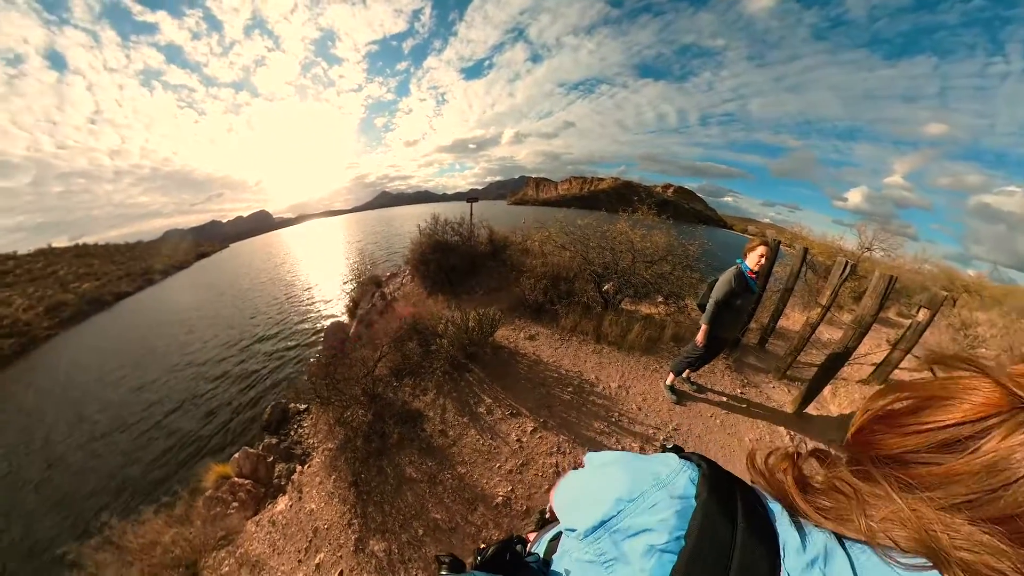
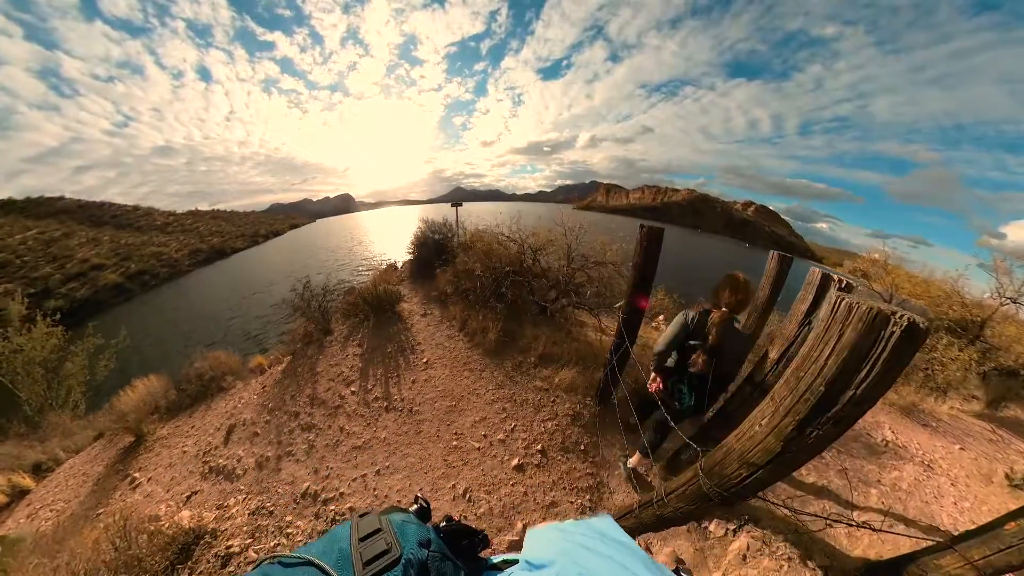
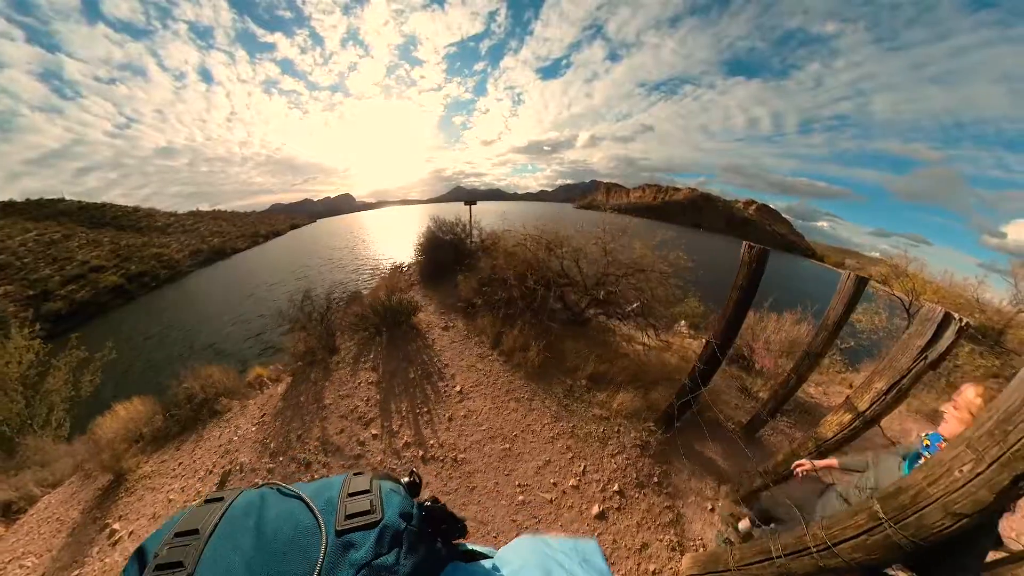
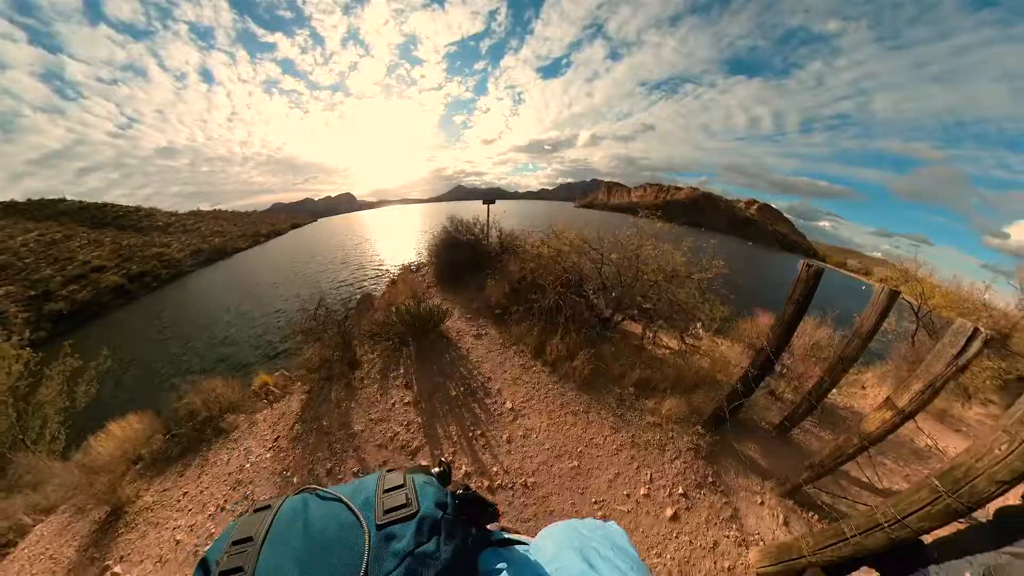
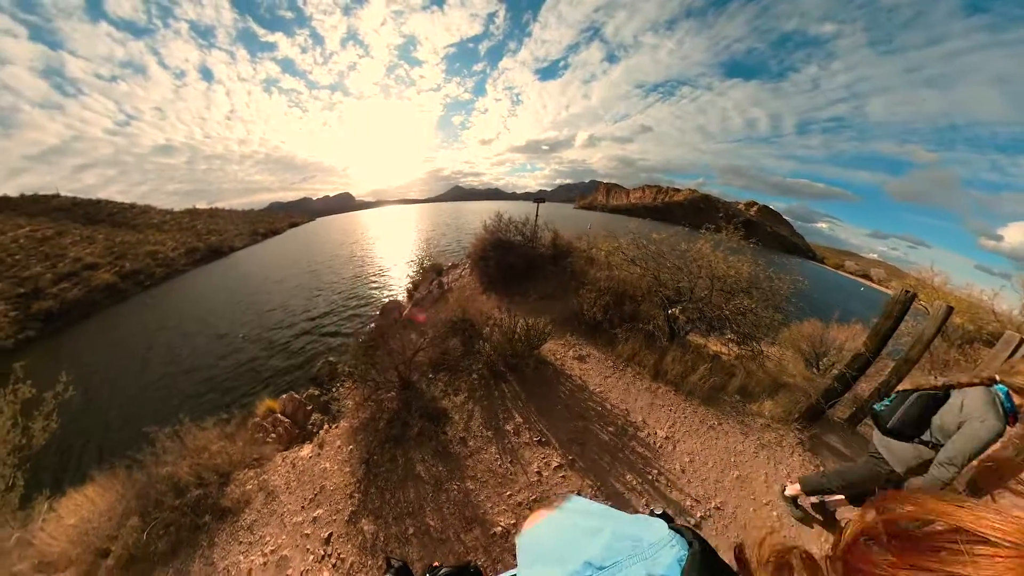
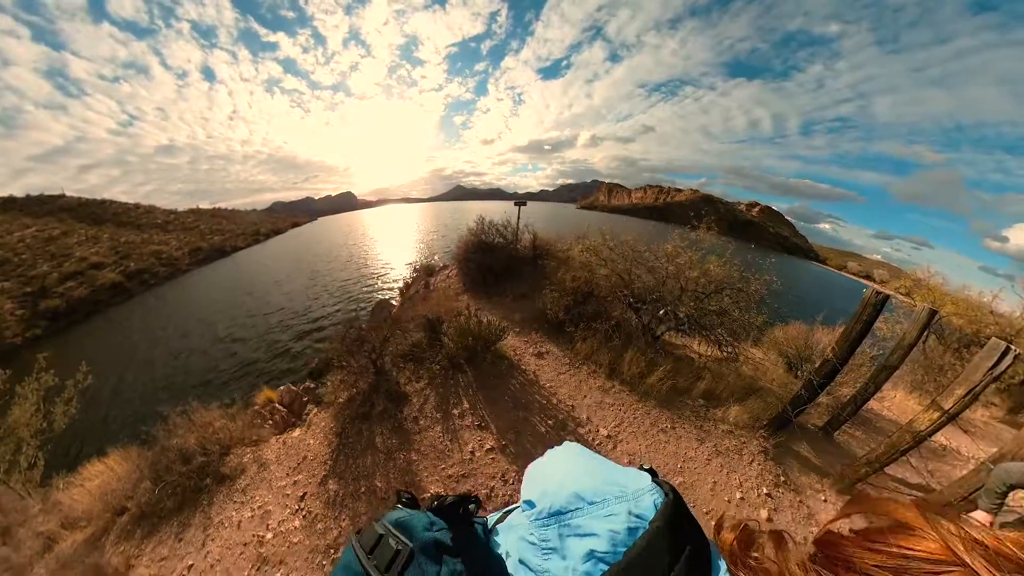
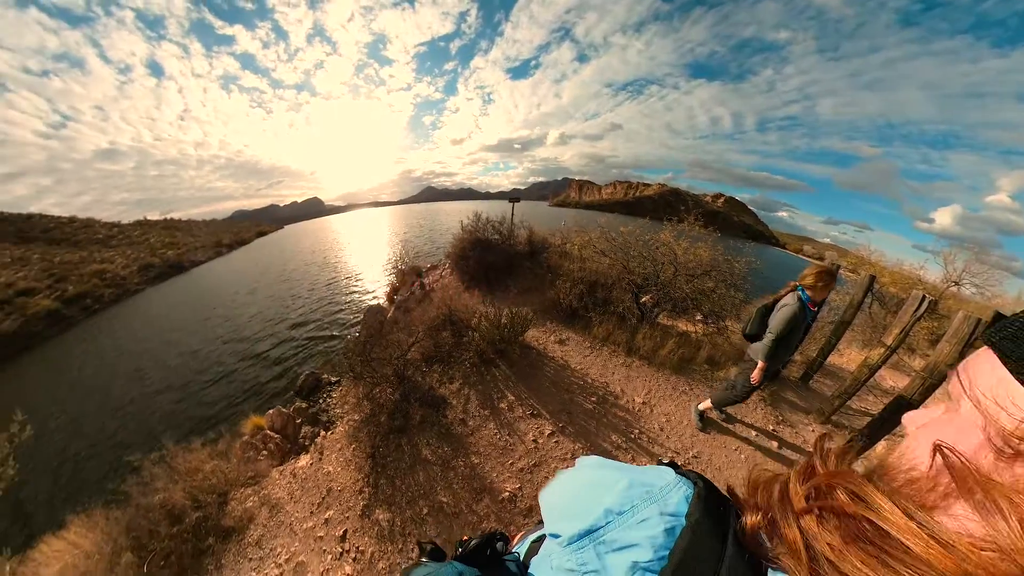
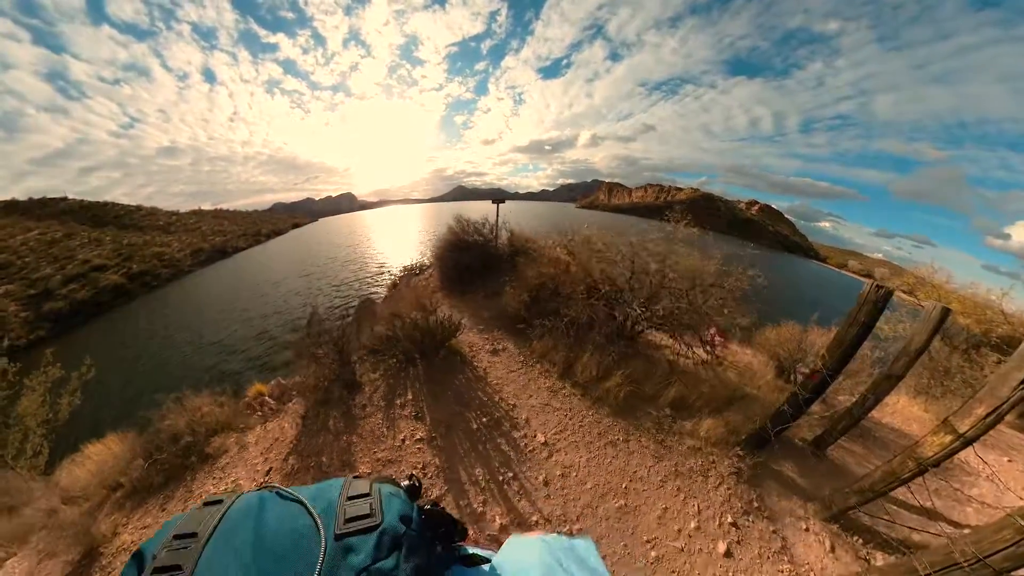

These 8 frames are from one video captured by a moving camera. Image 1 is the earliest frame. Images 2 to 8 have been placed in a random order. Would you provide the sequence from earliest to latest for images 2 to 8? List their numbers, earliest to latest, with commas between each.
7, 5, 6, 8, 4, 3, 2
